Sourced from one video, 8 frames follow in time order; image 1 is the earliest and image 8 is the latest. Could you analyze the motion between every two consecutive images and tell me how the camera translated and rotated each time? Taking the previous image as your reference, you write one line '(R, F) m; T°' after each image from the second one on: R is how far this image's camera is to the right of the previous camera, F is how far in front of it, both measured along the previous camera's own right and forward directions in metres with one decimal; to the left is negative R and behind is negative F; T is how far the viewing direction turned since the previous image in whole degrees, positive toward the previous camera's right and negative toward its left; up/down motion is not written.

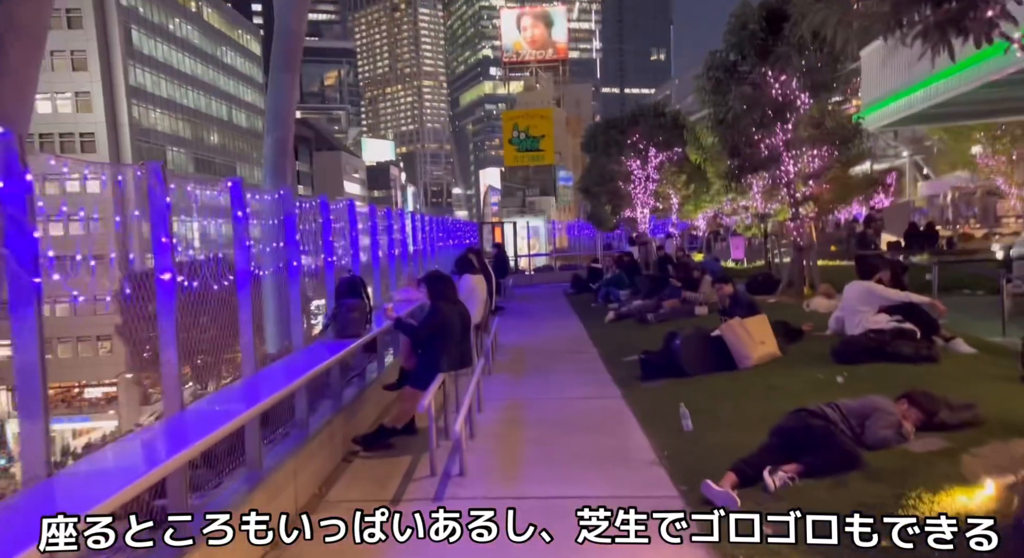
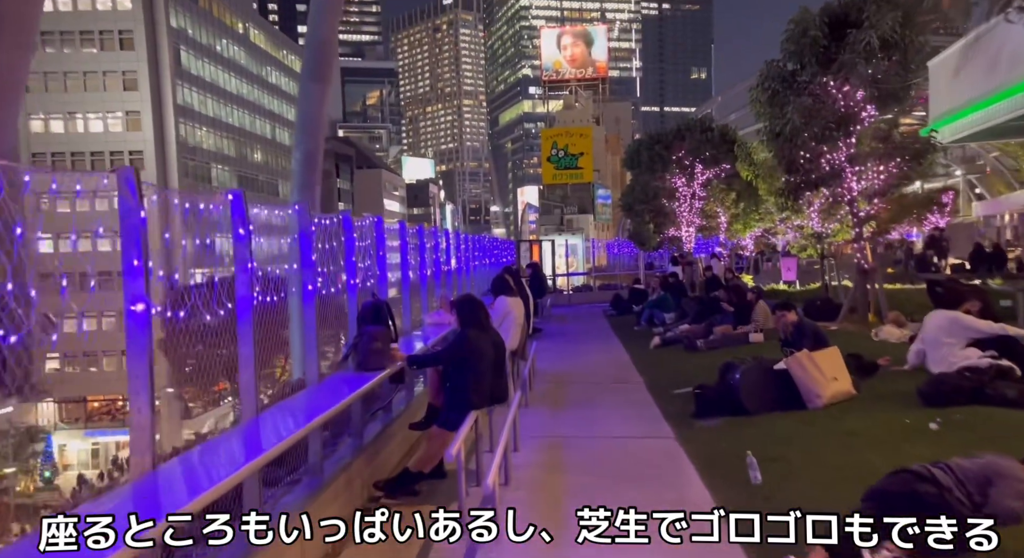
(0.0, +1.0) m; -3°
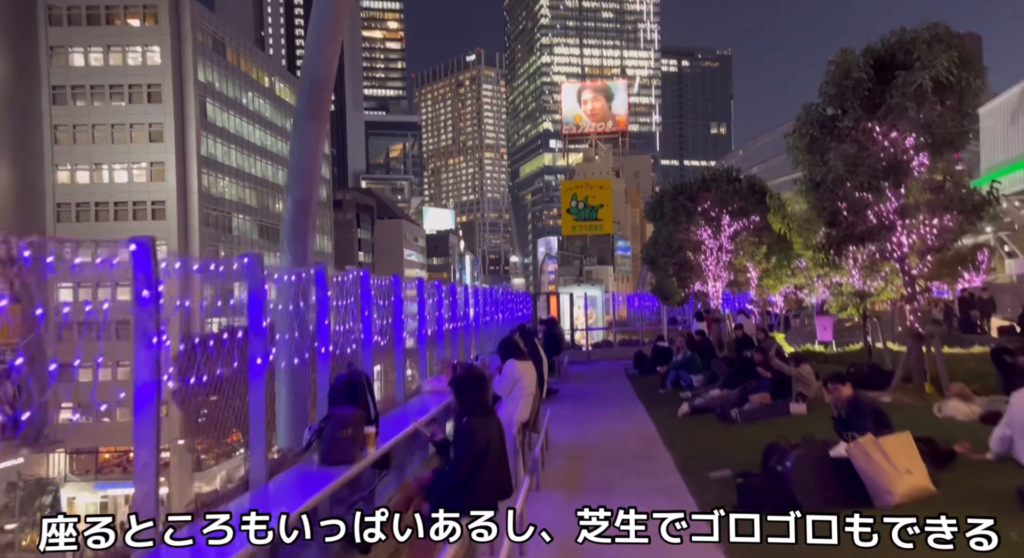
(+0.1, +1.3) m; -1°
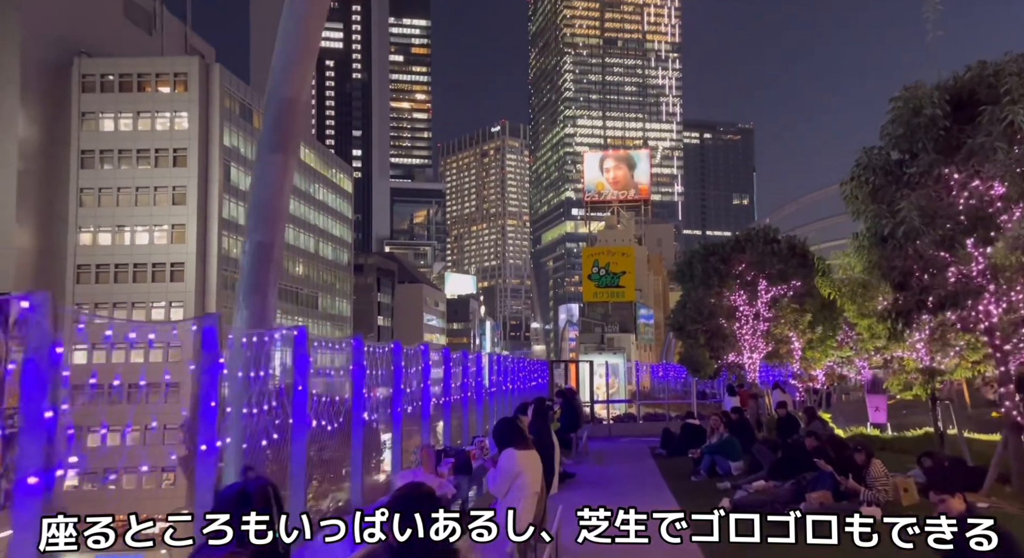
(+0.2, +2.2) m; -1°
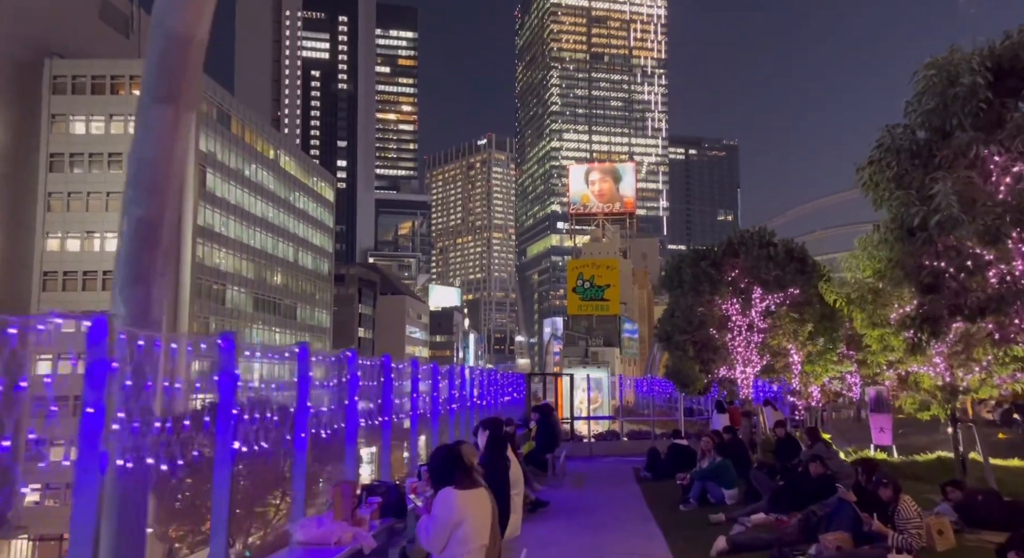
(+0.3, +2.0) m; +1°
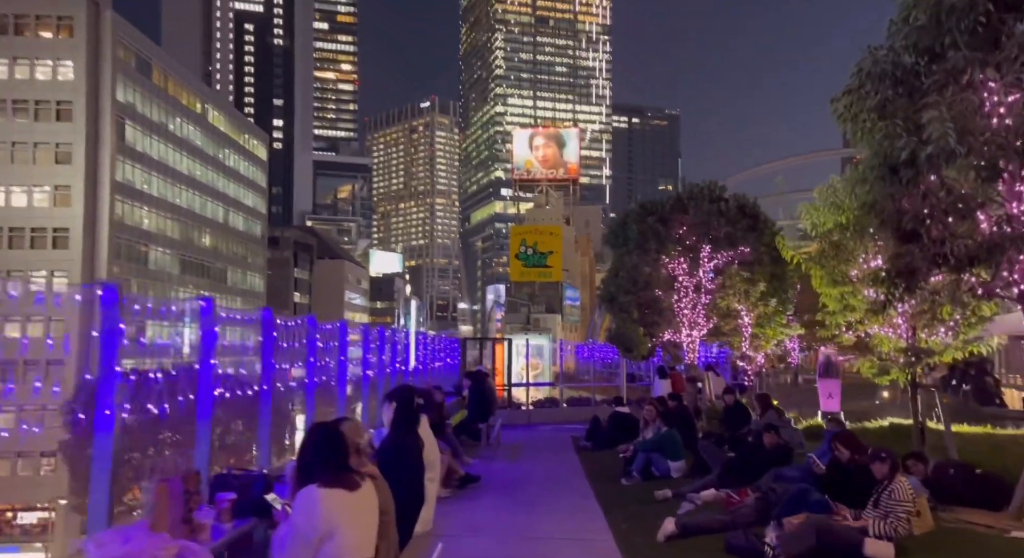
(+0.3, +1.6) m; +4°
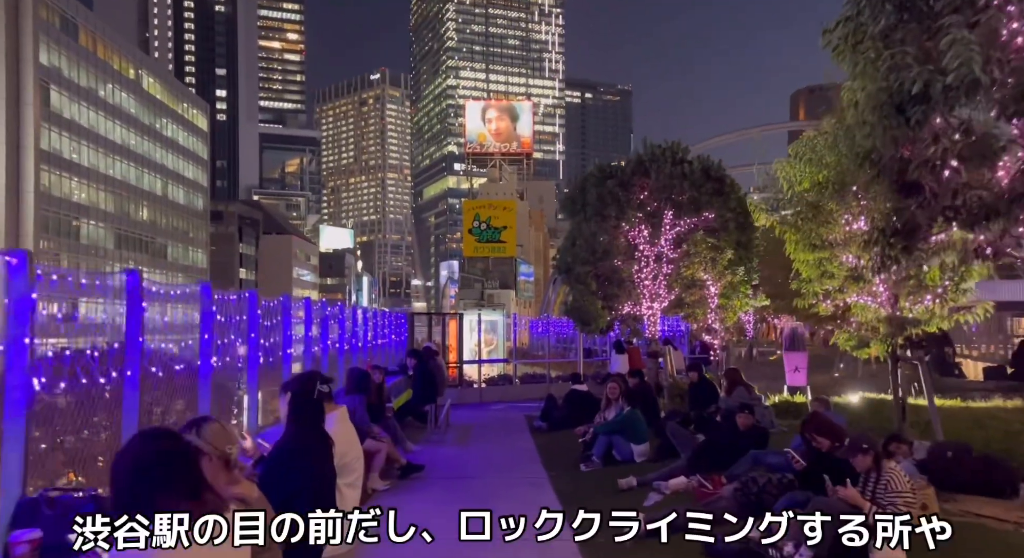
(+0.1, +1.4) m; +3°
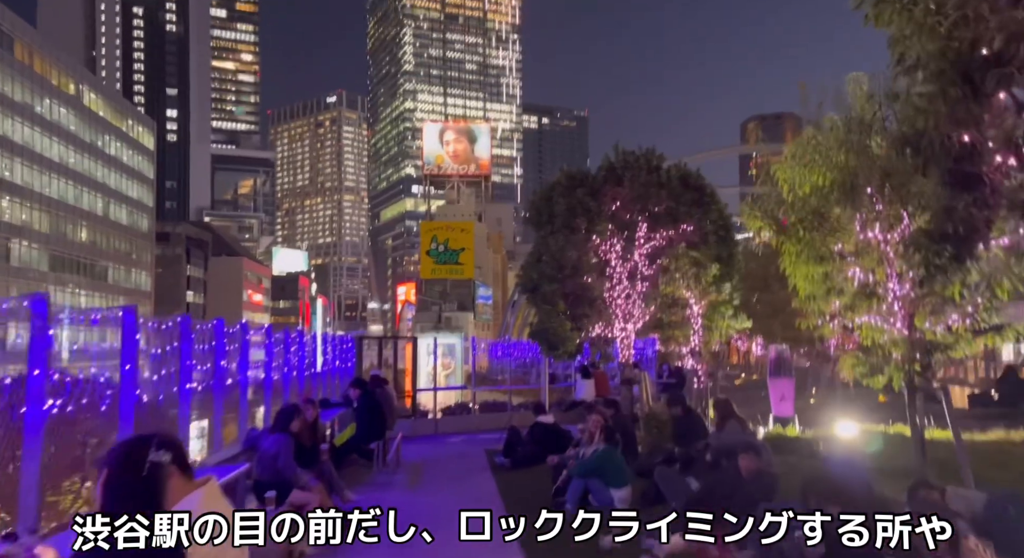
(0.0, +1.9) m; +3°
